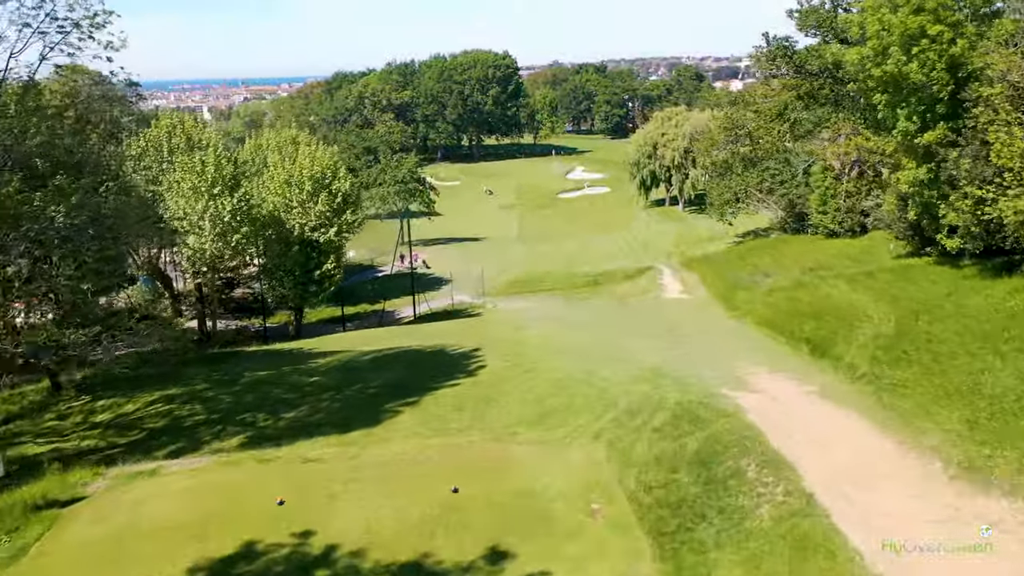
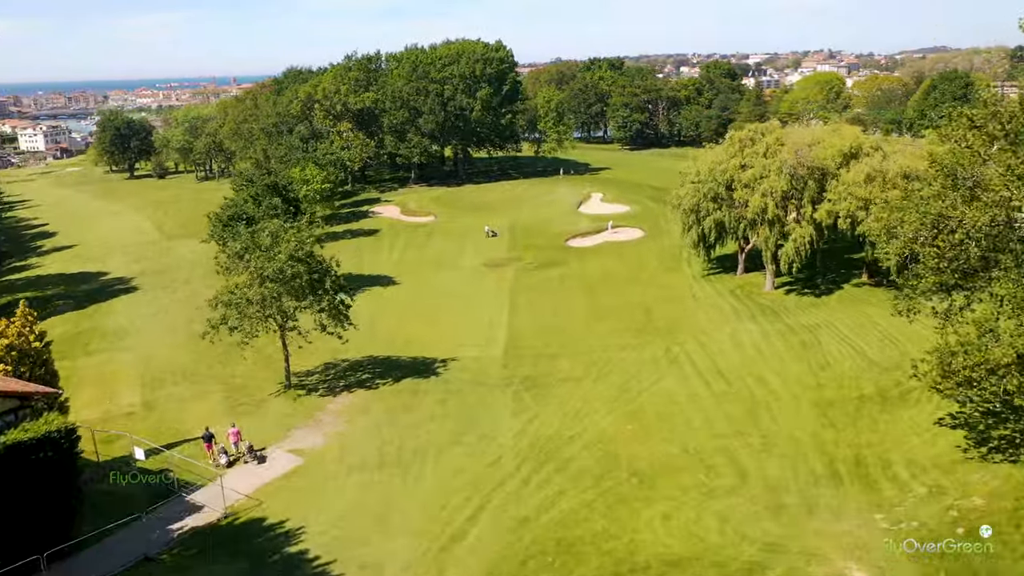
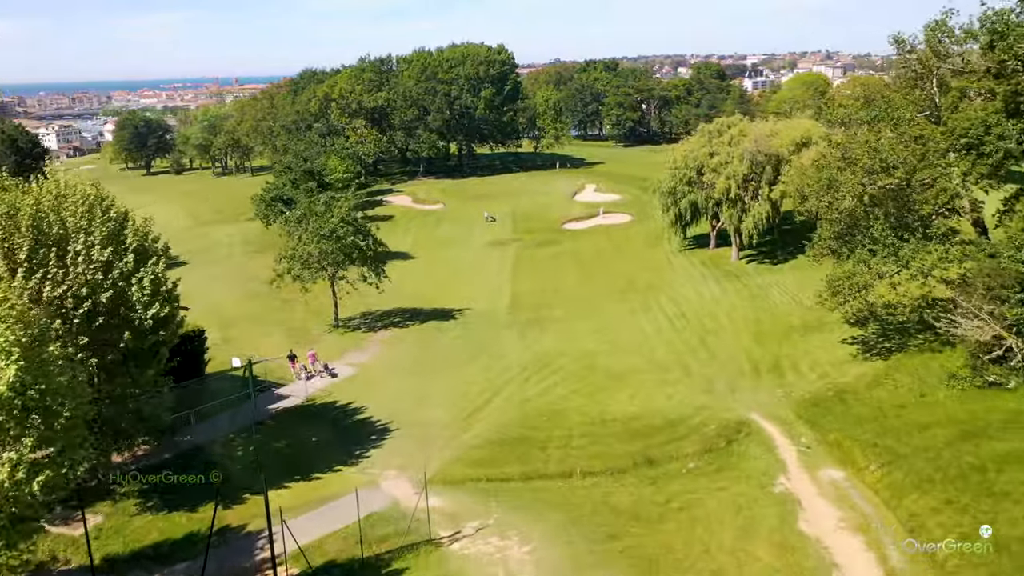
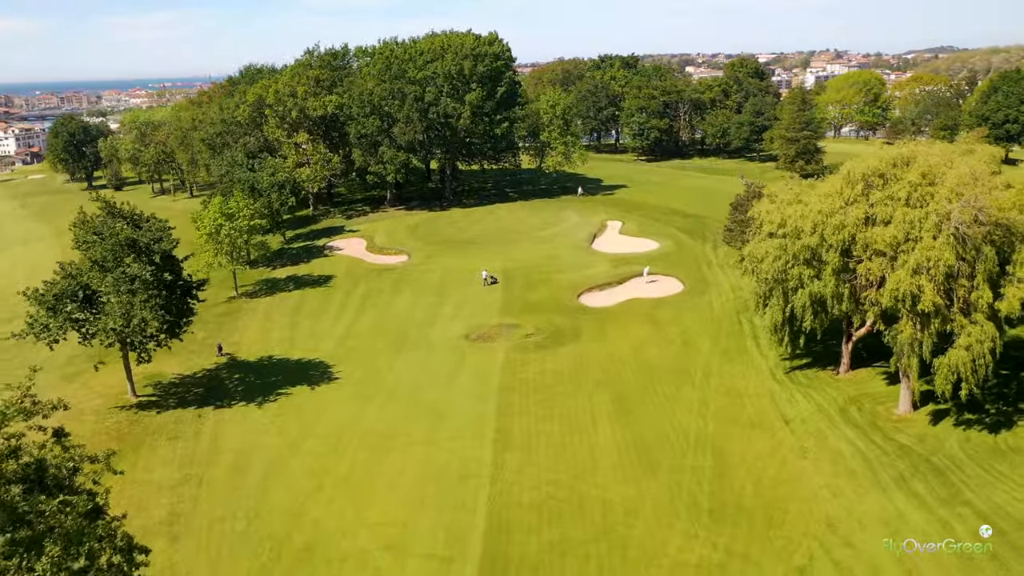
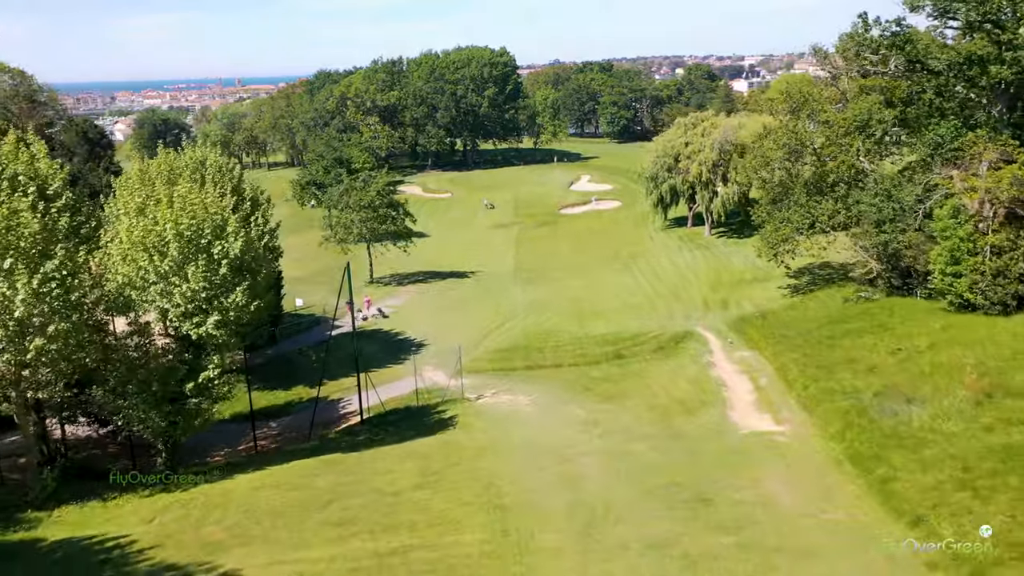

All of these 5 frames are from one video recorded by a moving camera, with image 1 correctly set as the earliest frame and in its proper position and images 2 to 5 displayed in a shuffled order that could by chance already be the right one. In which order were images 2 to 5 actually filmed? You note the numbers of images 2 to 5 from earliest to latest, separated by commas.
5, 3, 2, 4
